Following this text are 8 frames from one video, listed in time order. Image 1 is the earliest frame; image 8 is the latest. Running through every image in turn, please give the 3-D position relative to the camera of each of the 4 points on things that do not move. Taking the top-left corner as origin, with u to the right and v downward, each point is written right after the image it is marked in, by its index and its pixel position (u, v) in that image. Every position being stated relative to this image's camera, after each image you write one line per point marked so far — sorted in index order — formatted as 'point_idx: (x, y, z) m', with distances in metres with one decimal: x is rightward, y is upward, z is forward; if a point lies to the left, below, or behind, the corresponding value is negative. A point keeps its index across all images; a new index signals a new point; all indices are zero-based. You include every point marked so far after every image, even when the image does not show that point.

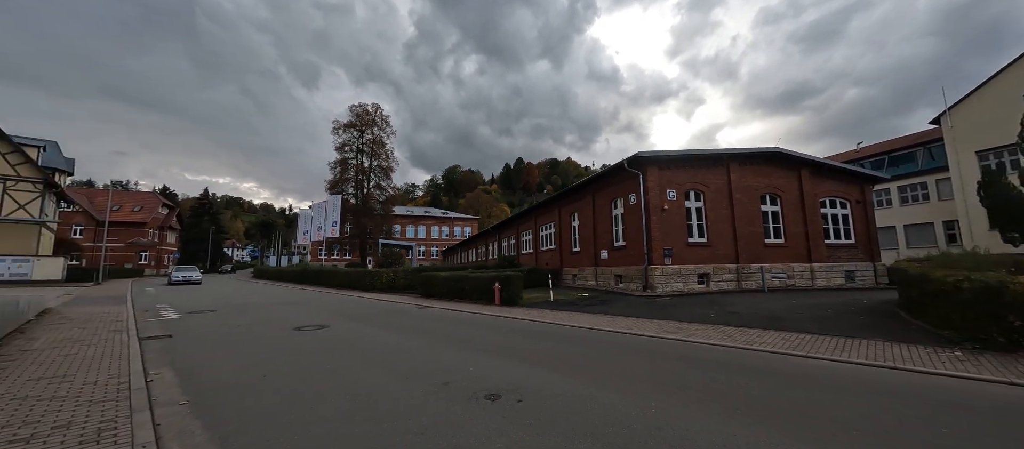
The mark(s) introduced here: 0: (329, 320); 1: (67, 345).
0: (-5.2, -2.7, +10.5) m
1: (-9.4, -2.5, +7.8) m
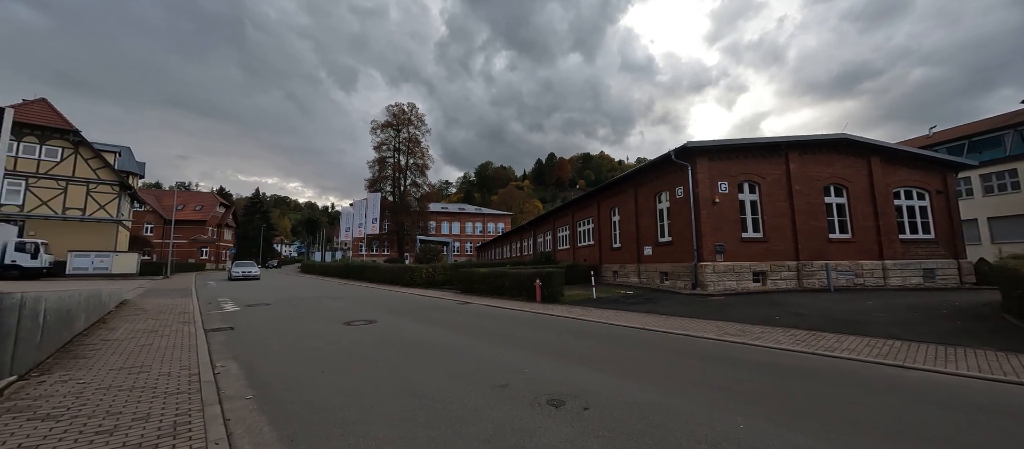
0: (-3.9, -2.6, +10.7) m
1: (-8.3, -2.5, +8.3) m
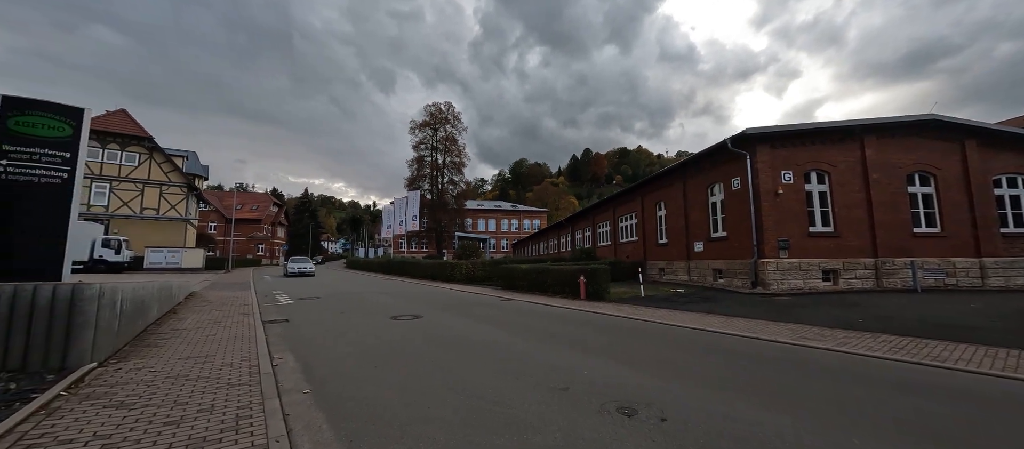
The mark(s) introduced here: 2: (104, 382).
0: (-2.6, -2.5, +10.7) m
1: (-7.2, -2.4, +8.8) m
2: (-5.0, -1.9, +4.6) m
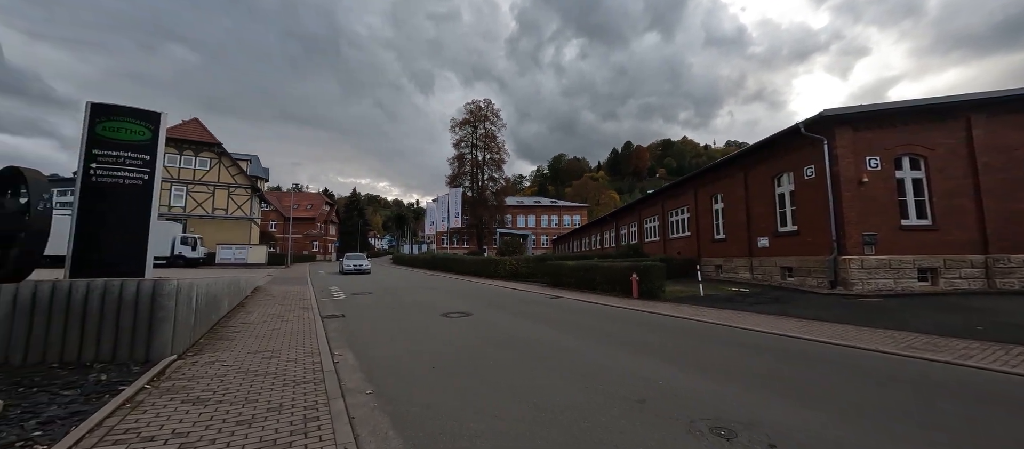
0: (-1.2, -2.4, +10.6) m
1: (-5.9, -2.4, +9.2) m
2: (-4.2, -1.9, +4.7) m
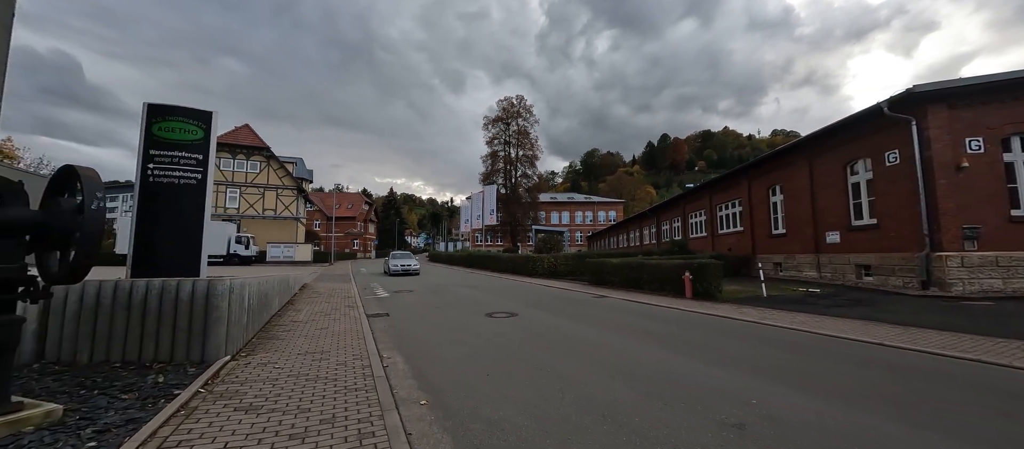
0: (+0.1, -2.3, +10.2) m
1: (-4.8, -2.3, +9.2) m
2: (-3.4, -1.9, +4.6) m
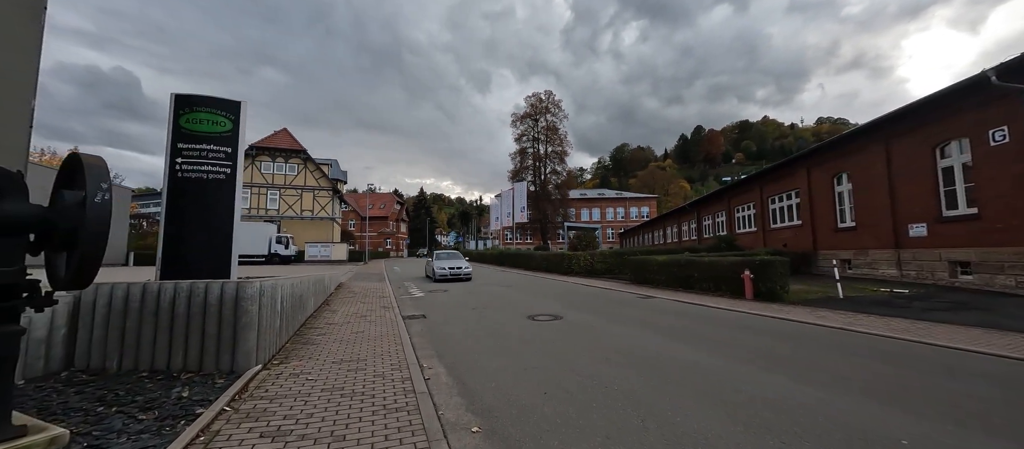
0: (+1.2, -2.2, +9.4) m
1: (-3.7, -2.3, +8.8) m
2: (-2.7, -1.9, +4.1) m
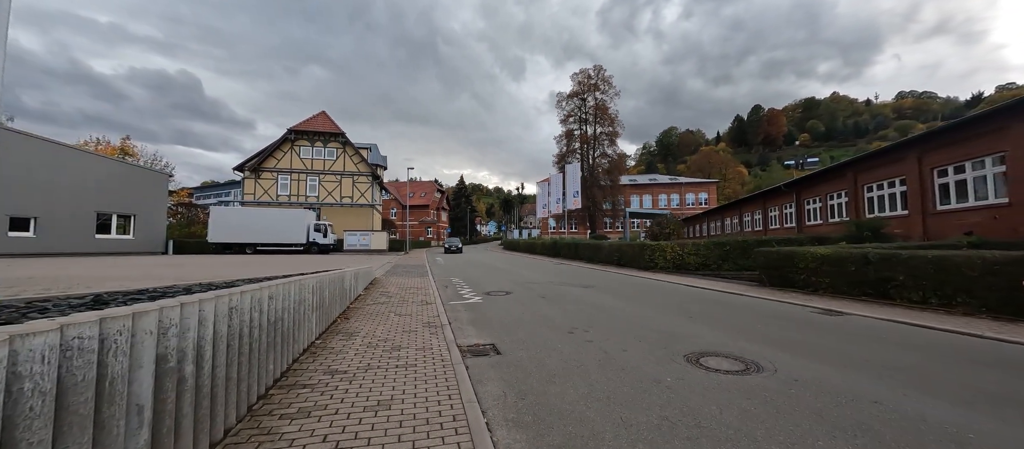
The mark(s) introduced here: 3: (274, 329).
0: (+3.2, -1.7, +5.3) m
1: (-1.8, -1.8, +5.1) m
2: (-1.3, -1.5, +0.4) m
3: (-2.6, -1.2, +4.1) m
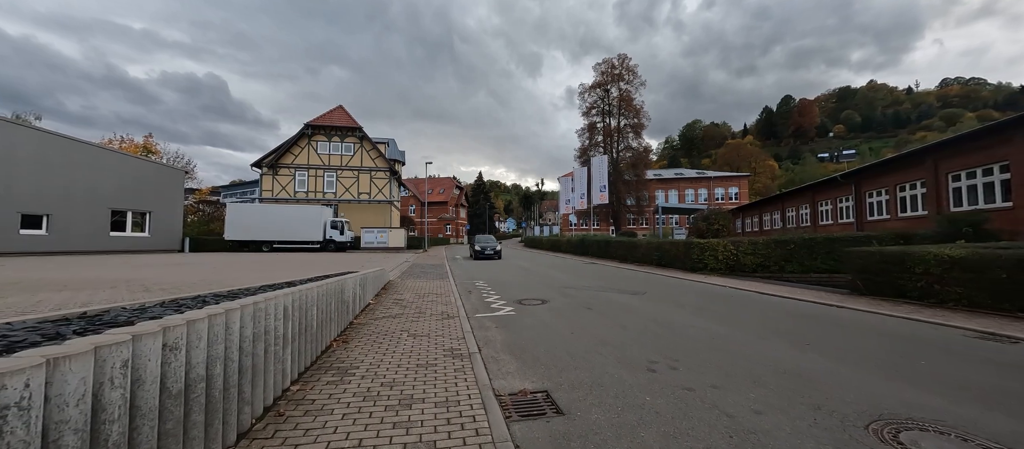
0: (+3.8, -1.6, +3.3) m
1: (-1.2, -1.7, +3.4) m
2: (-0.9, -1.5, -1.4) m
3: (-2.0, -1.1, +2.4) m
